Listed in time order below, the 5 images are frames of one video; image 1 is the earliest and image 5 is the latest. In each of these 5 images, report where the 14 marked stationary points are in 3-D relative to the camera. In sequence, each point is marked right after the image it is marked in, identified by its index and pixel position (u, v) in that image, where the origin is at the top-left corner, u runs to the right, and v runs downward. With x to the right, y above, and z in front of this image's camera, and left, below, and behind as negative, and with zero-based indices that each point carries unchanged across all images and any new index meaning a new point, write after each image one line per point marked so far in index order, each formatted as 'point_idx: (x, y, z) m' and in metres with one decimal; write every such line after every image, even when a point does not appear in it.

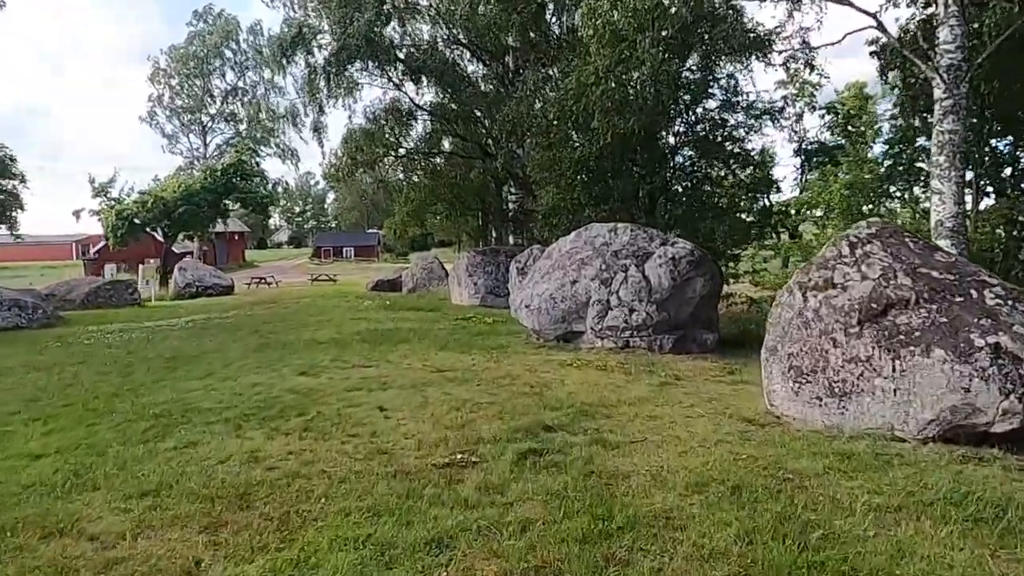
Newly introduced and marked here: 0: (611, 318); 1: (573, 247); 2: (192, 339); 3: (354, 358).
0: (+1.3, -0.4, +9.9) m
1: (+0.9, +0.6, +10.9) m
2: (-5.0, -0.8, +11.7) m
3: (-2.0, -0.9, +9.2) m
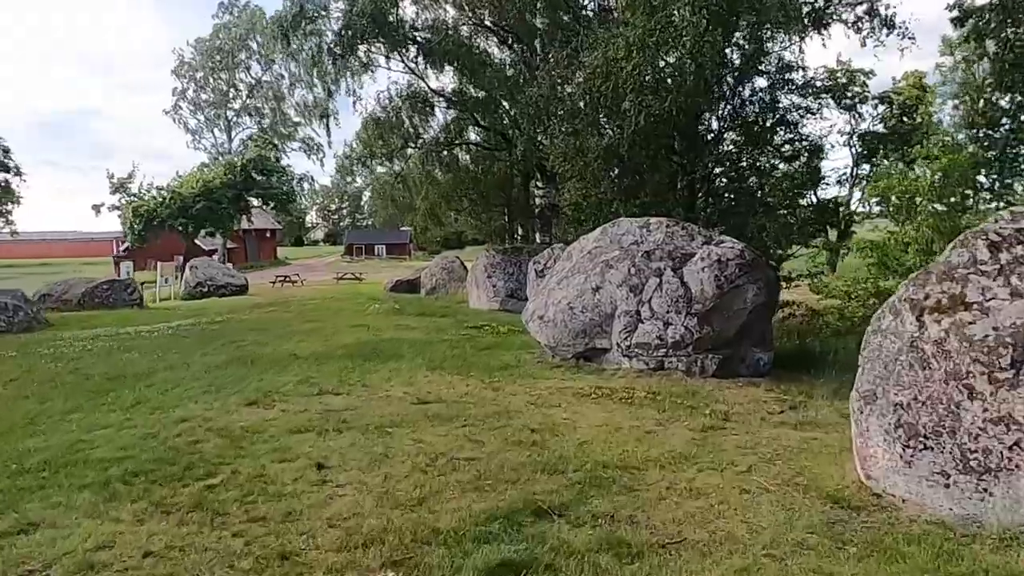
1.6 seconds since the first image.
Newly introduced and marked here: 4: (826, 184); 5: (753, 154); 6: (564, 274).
0: (+1.4, -0.5, +8.1) m
1: (+1.0, +0.5, +9.1) m
2: (-4.8, -0.9, +10.3) m
3: (-1.9, -1.0, +7.6) m
4: (+6.0, +2.0, +14.4) m
5: (+4.5, +2.6, +14.0) m
6: (+0.6, +0.2, +9.1) m
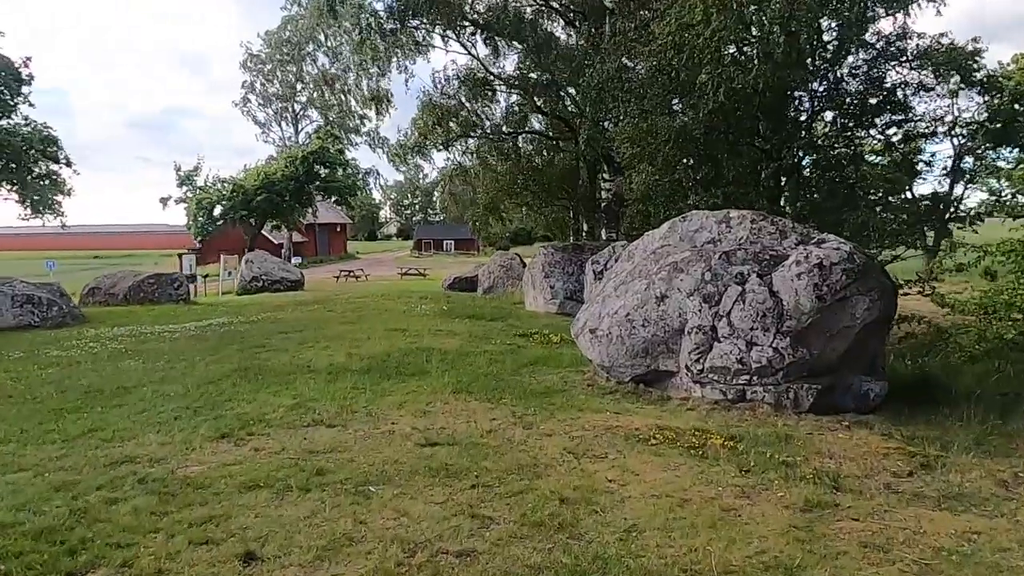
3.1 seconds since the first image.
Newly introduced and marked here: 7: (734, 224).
0: (+1.8, -0.6, +6.5) m
1: (+1.5, +0.4, +7.5) m
2: (-4.2, -0.8, +9.2) m
3: (-1.6, -1.0, +6.3) m
4: (+7.0, +1.9, +12.3) m
5: (+5.4, +2.5, +12.0) m
6: (+1.1, +0.1, +7.5) m
7: (+2.2, +0.6, +7.3) m
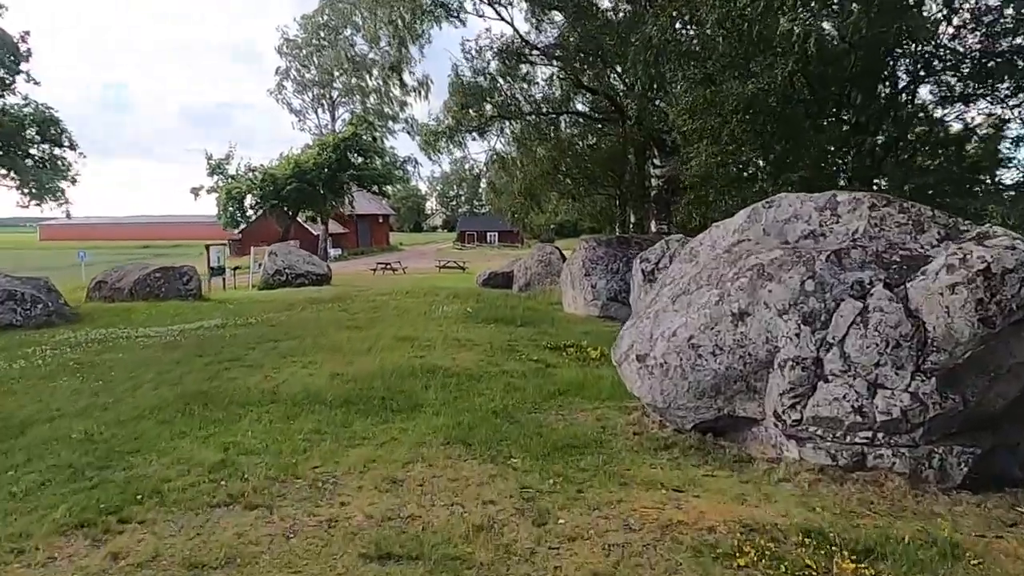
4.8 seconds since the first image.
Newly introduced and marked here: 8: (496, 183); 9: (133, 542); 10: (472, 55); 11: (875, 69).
0: (+1.9, -0.7, +4.5) m
1: (+1.7, +0.3, +5.5) m
2: (-4.0, -0.9, +7.5) m
3: (-1.5, -1.1, +4.5) m
4: (+7.5, +1.8, +9.9) m
5: (+5.9, +2.4, +9.7) m
6: (+1.3, 0.0, +5.5) m
7: (+2.3, +0.5, +5.2) m
8: (-0.4, +2.6, +18.3) m
9: (-1.7, -1.2, +3.4) m
10: (-0.9, +4.9, +16.1) m
11: (+4.7, +2.8, +9.6) m
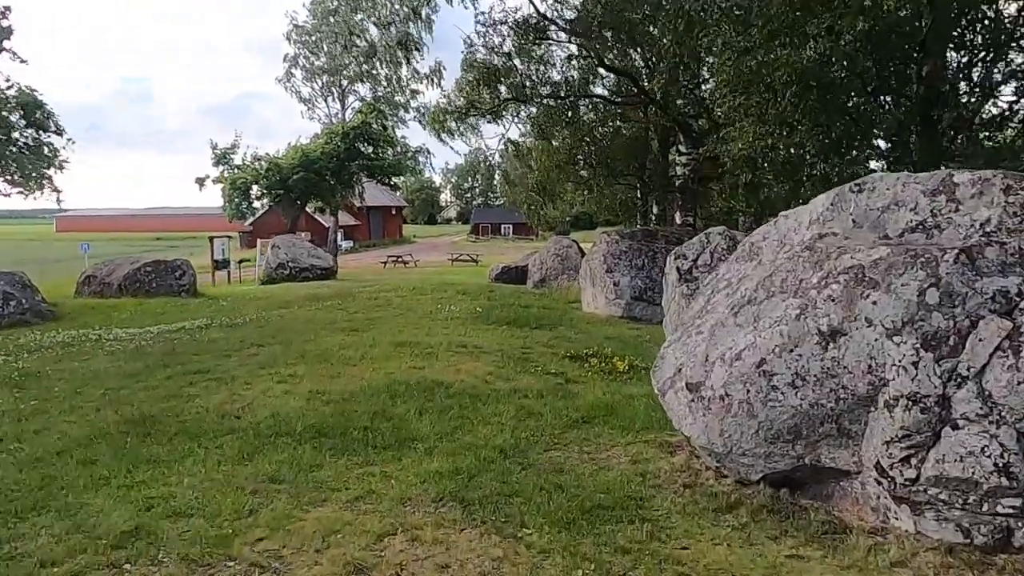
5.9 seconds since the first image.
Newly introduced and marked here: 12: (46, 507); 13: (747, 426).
0: (+1.9, -0.7, +3.2) m
1: (+1.7, +0.3, +4.3) m
2: (-3.9, -0.9, +6.4) m
3: (-1.4, -1.1, +3.3) m
4: (+7.6, +1.8, +8.5) m
5: (+6.1, +2.4, +8.4) m
6: (+1.3, 0.0, +4.3) m
7: (+2.4, +0.5, +4.0) m
8: (-0.1, +2.7, +17.1) m
9: (-1.7, -1.2, +2.3) m
10: (-0.6, +5.0, +14.9) m
11: (+4.8, +2.7, +8.3) m
12: (-2.2, -1.1, +3.7) m
13: (+1.2, -0.7, +3.8) m
